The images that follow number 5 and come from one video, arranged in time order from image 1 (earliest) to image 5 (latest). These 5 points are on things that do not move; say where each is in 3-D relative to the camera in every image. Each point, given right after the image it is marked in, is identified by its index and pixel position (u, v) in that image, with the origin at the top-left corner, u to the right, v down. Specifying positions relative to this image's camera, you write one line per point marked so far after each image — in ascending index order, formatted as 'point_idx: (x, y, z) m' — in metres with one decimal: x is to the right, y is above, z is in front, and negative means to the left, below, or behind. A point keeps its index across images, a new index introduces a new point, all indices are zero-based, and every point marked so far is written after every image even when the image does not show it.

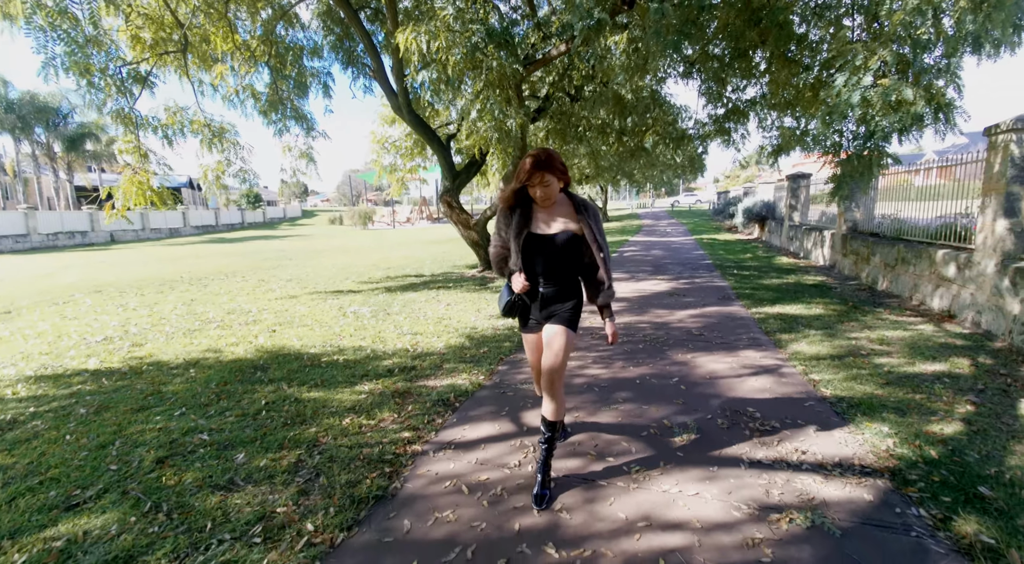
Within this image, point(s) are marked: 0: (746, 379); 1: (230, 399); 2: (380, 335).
0: (+1.8, -0.7, +4.3) m
1: (-2.2, -0.9, +4.3) m
2: (-1.4, -0.6, +6.1) m
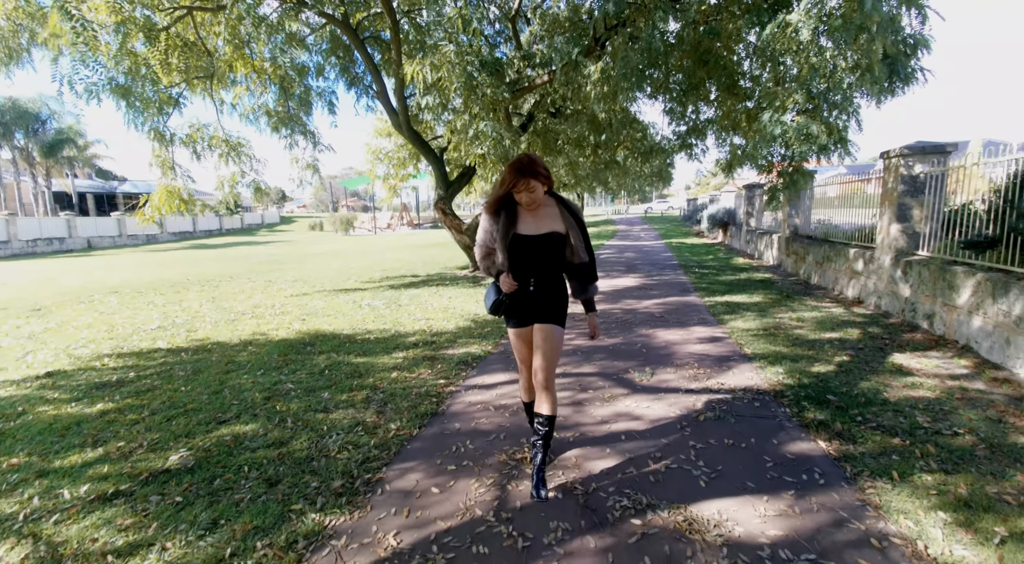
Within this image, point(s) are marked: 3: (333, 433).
0: (+1.9, -0.6, +5.7) m
1: (-2.1, -0.8, +5.5) m
2: (-1.5, -0.5, +7.4) m
3: (-1.2, -1.0, +3.7) m
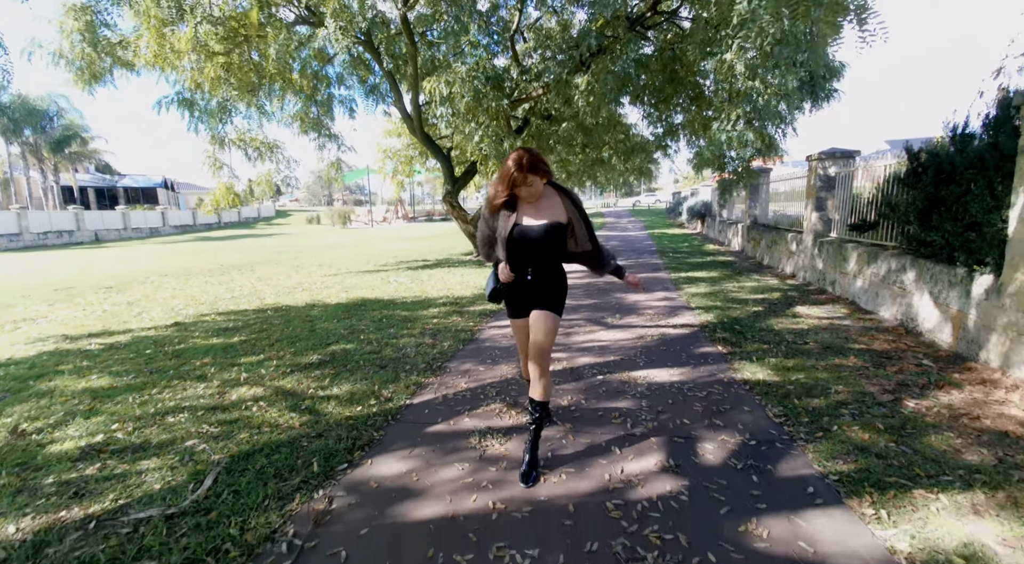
0: (+1.9, -0.3, +7.6) m
1: (-2.0, -0.4, +7.4) m
2: (-1.4, -0.1, +9.3) m
3: (-1.0, -0.6, +5.6) m
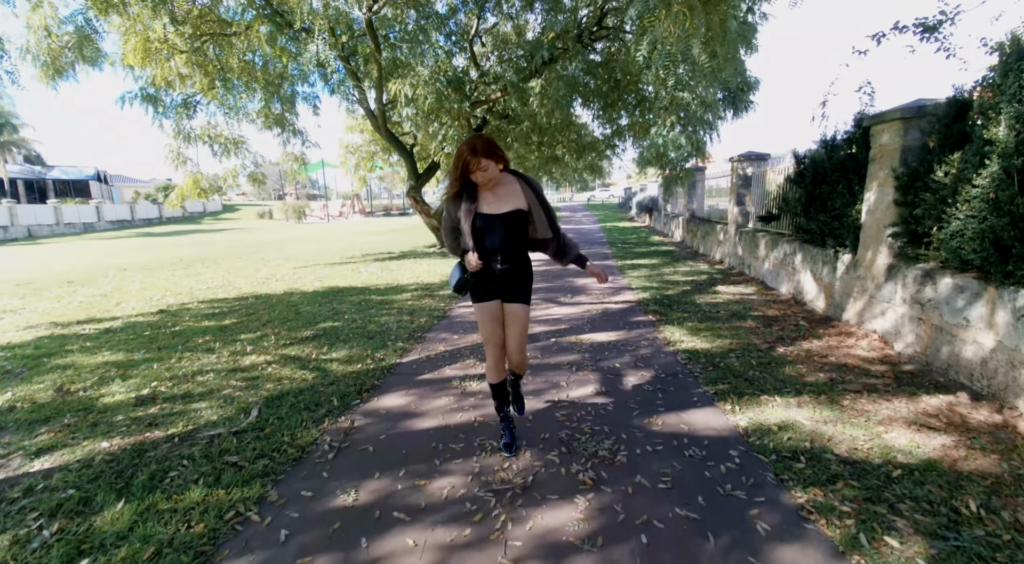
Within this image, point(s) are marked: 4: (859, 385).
0: (+1.4, 0.0, +8.7) m
1: (-2.6, -0.2, +8.1) m
2: (-2.2, +0.1, +10.1) m
3: (-1.4, -0.5, +6.4) m
4: (+2.5, -0.7, +4.0) m
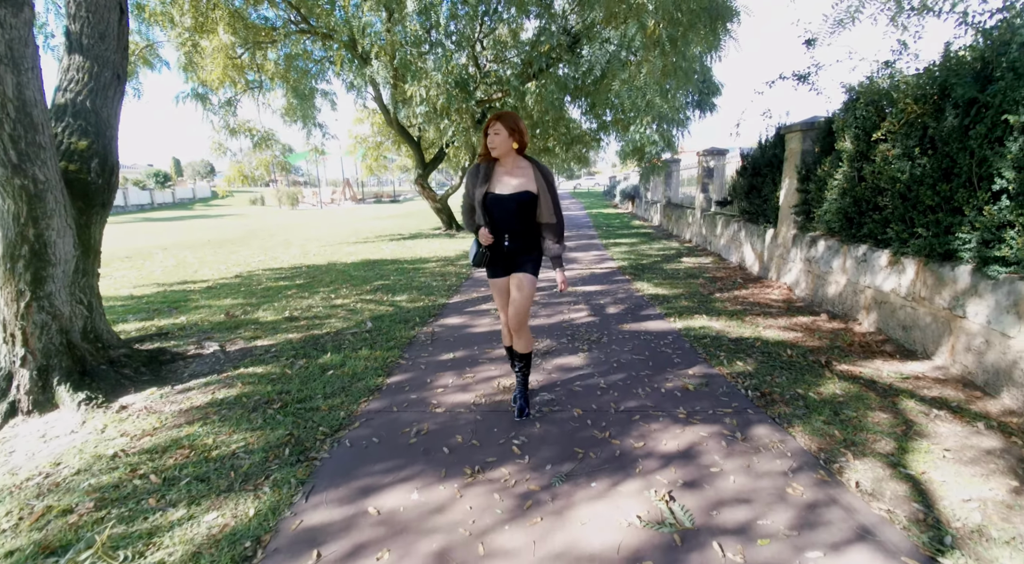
0: (+1.4, +0.5, +10.7) m
1: (-2.5, +0.3, +10.0) m
2: (-2.1, +0.6, +12.0) m
3: (-1.3, 0.0, +8.4) m
4: (+2.7, -0.3, +6.0) m
